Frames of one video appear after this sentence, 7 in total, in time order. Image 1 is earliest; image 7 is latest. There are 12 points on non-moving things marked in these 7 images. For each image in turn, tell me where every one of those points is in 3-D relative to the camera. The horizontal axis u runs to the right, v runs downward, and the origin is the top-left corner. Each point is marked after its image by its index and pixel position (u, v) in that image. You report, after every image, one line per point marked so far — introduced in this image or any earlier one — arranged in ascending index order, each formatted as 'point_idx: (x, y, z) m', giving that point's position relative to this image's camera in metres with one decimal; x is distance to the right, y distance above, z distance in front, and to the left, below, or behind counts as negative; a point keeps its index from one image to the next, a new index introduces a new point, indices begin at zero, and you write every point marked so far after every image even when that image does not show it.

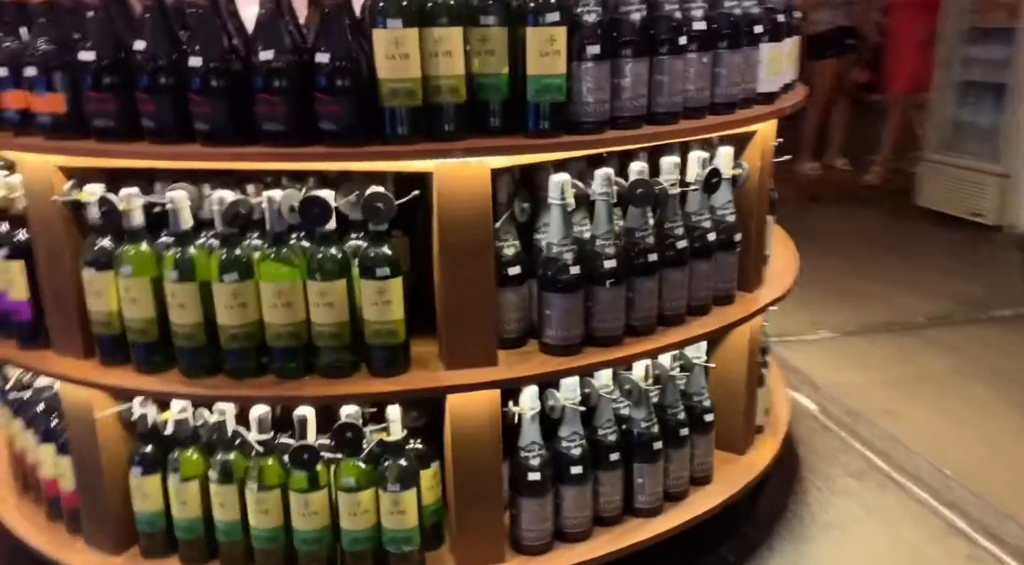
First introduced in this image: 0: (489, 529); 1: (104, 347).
0: (0.0, -0.5, +2.0) m
1: (-0.8, -0.1, +1.9) m
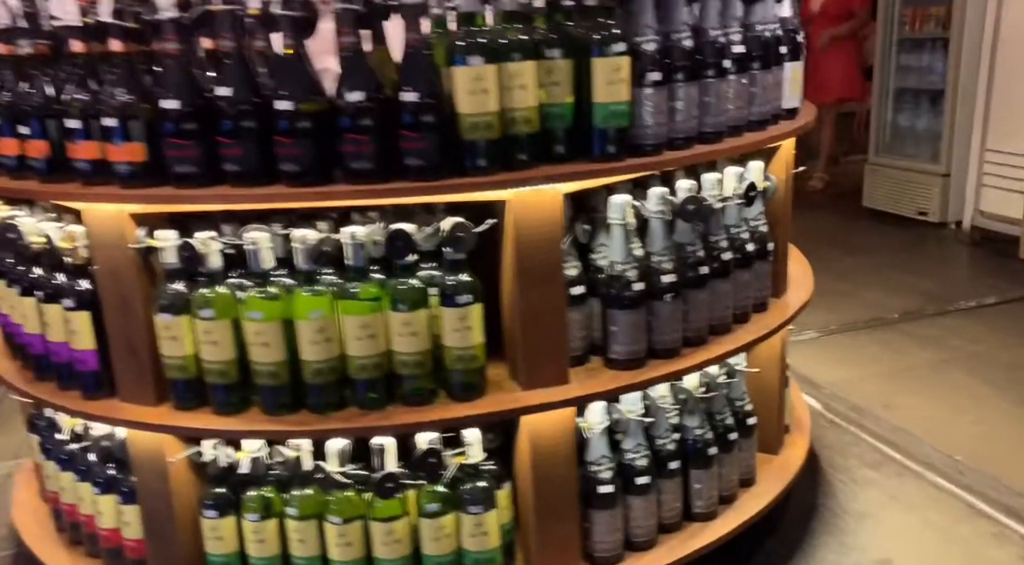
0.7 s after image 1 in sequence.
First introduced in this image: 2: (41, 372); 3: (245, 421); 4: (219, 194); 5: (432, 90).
0: (+0.1, -0.5, +2.0) m
1: (-0.7, -0.2, +1.9) m
2: (-1.0, -0.2, +2.1) m
3: (-0.5, -0.3, +1.9) m
4: (-0.5, +0.2, +1.7) m
5: (-0.1, +0.3, +1.7) m
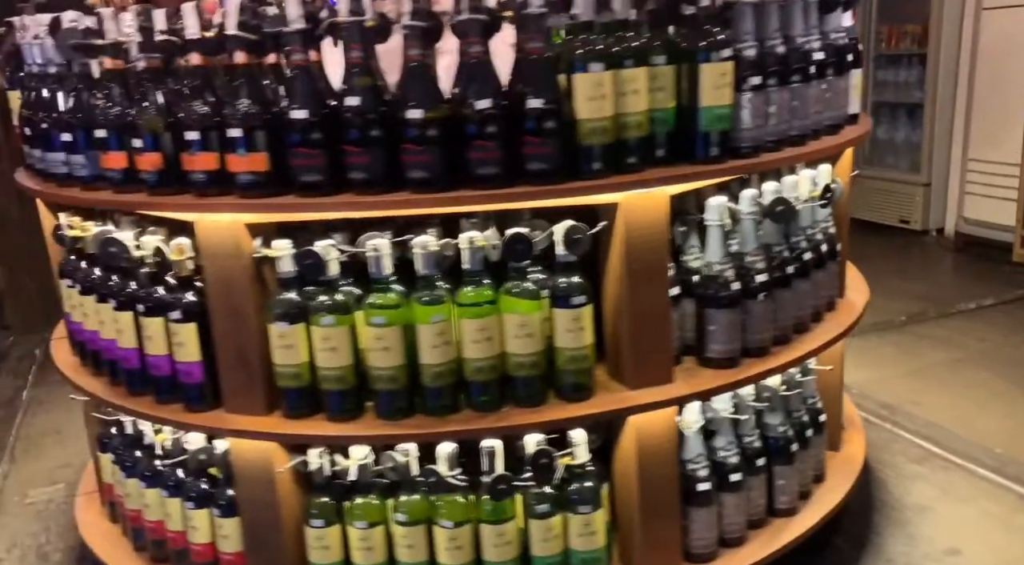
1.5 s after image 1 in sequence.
0: (+0.3, -0.5, +2.1) m
1: (-0.4, -0.2, +1.9) m
2: (-0.8, -0.2, +2.1) m
3: (-0.3, -0.3, +1.9) m
4: (-0.3, +0.1, +1.7) m
5: (+0.1, +0.3, +1.7) m
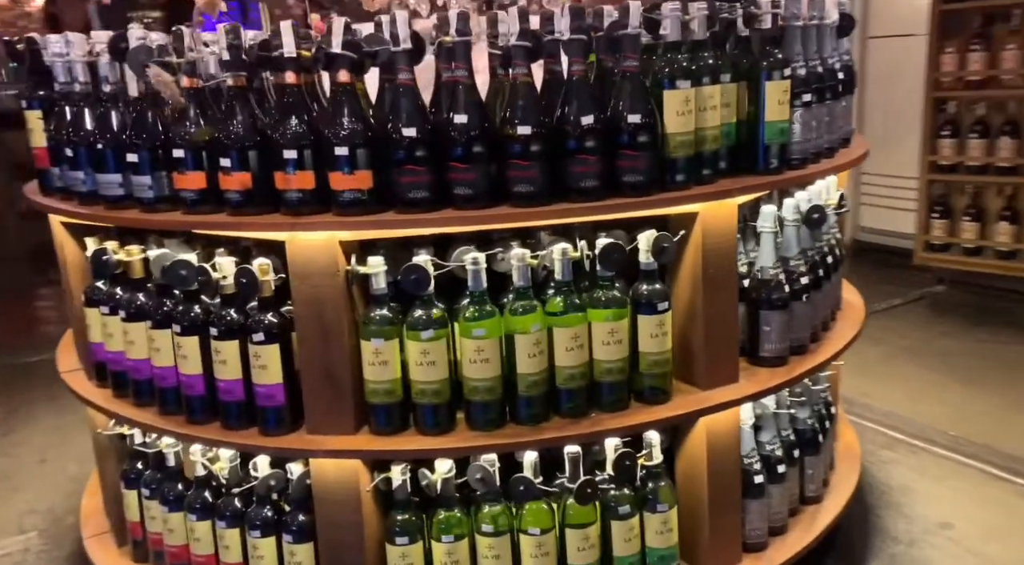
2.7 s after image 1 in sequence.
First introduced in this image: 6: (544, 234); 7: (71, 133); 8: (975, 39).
0: (+0.5, -0.6, +2.2) m
1: (-0.3, -0.3, +1.9) m
2: (-0.7, -0.3, +2.0) m
3: (-0.1, -0.3, +1.9) m
4: (-0.1, +0.1, +1.8) m
5: (+0.3, +0.3, +1.8) m
6: (+0.1, +0.1, +2.0) m
7: (-1.0, +0.3, +2.1) m
8: (+2.1, +1.1, +4.2) m
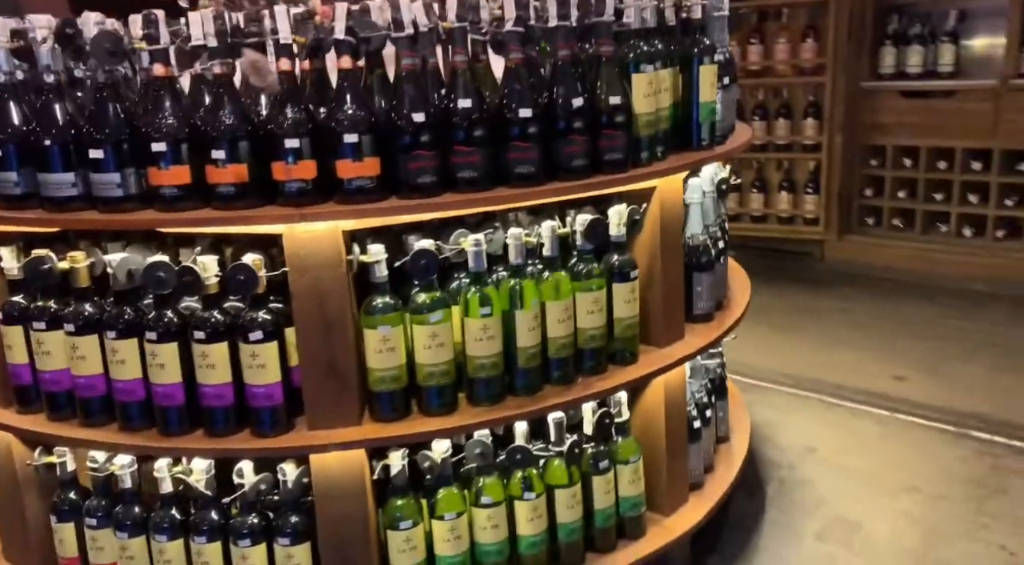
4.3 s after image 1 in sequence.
0: (+0.4, -0.5, +2.4) m
1: (-0.3, -0.2, +1.9) m
2: (-0.7, -0.3, +1.9) m
3: (-0.1, -0.3, +1.9) m
4: (-0.1, +0.2, +1.8) m
5: (+0.2, +0.4, +2.0) m
6: (0.0, +0.1, +2.1) m
7: (-1.0, +0.3, +1.9) m
8: (+1.2, +1.2, +4.8) m
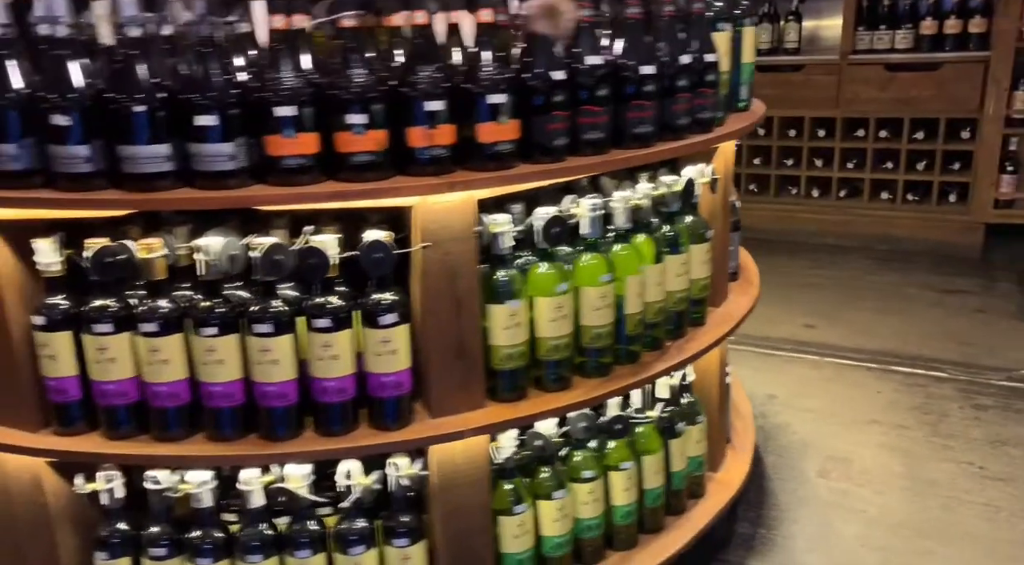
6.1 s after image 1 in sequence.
0: (+0.5, -0.4, +2.4) m
1: (0.0, -0.2, +1.8) m
2: (-0.4, -0.3, +1.7) m
3: (+0.1, -0.2, +1.9) m
4: (+0.2, +0.2, +1.7) m
5: (+0.4, +0.5, +2.0) m
6: (+0.2, +0.2, +2.0) m
7: (-0.7, +0.3, +1.5) m
8: (+0.5, +1.4, +4.9) m
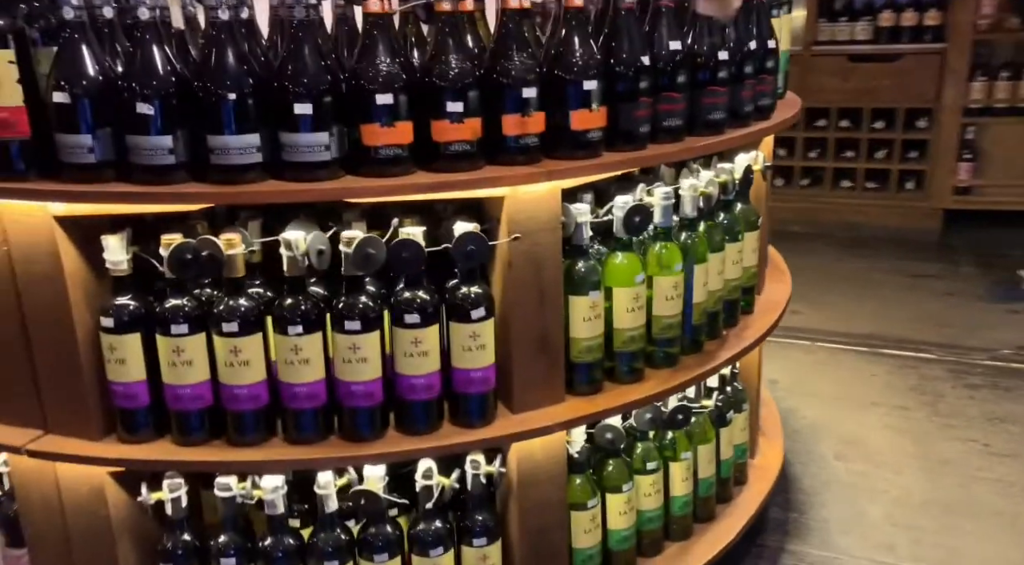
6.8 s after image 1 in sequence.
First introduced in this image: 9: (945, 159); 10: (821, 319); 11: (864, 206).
0: (+0.6, -0.3, +2.5) m
1: (+0.1, -0.2, +1.8) m
2: (-0.2, -0.3, +1.6) m
3: (+0.3, -0.2, +1.9) m
4: (+0.3, +0.2, +1.7) m
5: (+0.5, +0.5, +2.0) m
6: (+0.3, +0.2, +2.0) m
7: (-0.6, +0.3, +1.4) m
8: (+0.4, +1.4, +4.9) m
9: (+2.2, +0.6, +4.9) m
10: (+1.3, -0.1, +3.9) m
11: (+1.9, +0.4, +5.1) m
